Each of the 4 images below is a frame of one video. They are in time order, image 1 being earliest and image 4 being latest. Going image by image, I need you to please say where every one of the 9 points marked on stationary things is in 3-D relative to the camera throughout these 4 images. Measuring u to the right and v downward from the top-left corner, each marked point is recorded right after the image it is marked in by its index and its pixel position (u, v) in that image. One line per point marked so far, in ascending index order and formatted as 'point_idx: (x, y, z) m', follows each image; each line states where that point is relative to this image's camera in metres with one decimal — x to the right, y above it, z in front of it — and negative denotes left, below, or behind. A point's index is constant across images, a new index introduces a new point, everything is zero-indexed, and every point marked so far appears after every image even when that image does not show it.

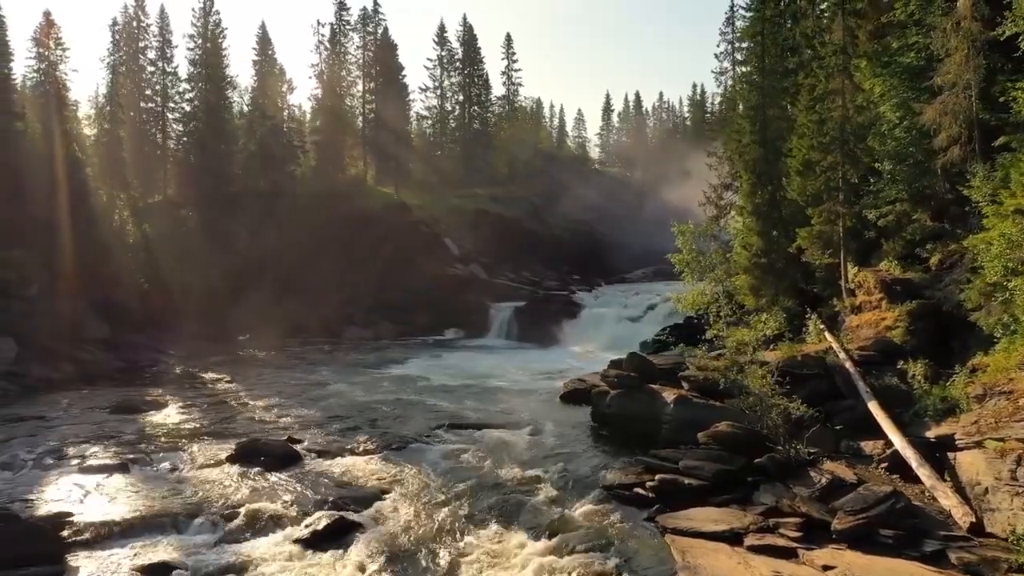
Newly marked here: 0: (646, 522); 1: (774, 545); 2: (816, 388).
0: (+3.0, -5.2, +15.2) m
1: (+5.0, -5.0, +13.1) m
2: (+8.9, -2.9, +19.8) m
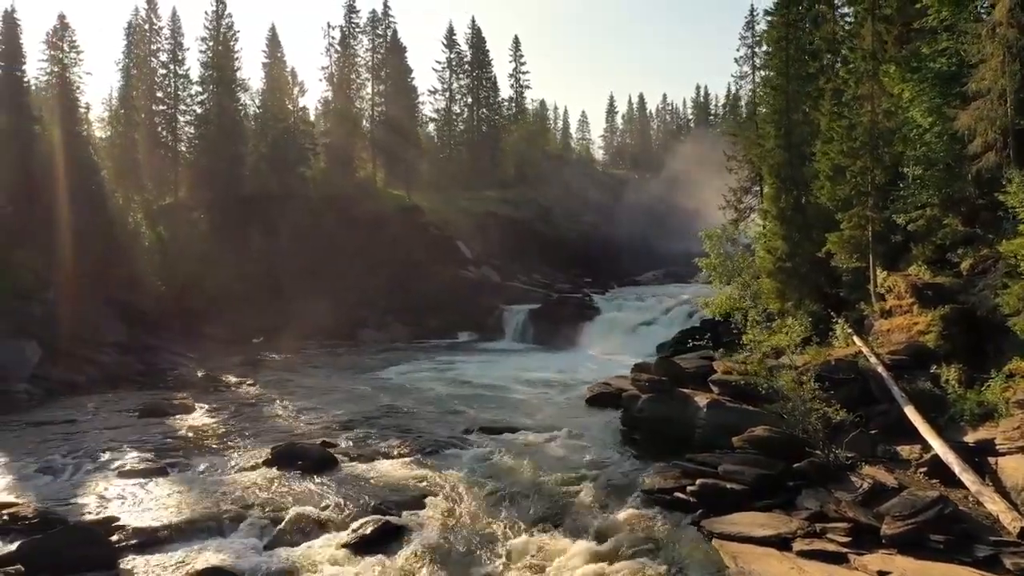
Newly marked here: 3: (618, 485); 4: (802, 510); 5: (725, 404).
0: (+4.0, -5.3, +15.2) m
1: (+6.0, -5.1, +13.2) m
2: (+9.9, -3.0, +19.8) m
3: (+2.8, -5.2, +18.0) m
4: (+6.4, -4.9, +15.1) m
5: (+6.2, -3.4, +19.8) m
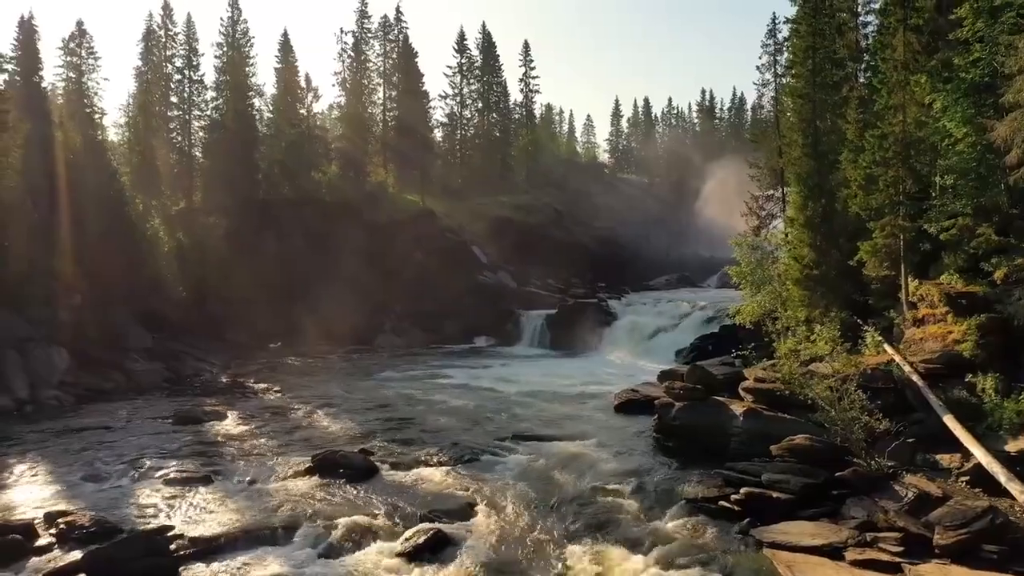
0: (+5.1, -5.6, +15.4) m
1: (+7.2, -5.3, +13.3) m
2: (+11.0, -3.3, +20.0) m
3: (+3.9, -5.5, +18.1) m
4: (+7.6, -5.2, +15.3) m
5: (+7.3, -3.7, +19.9) m
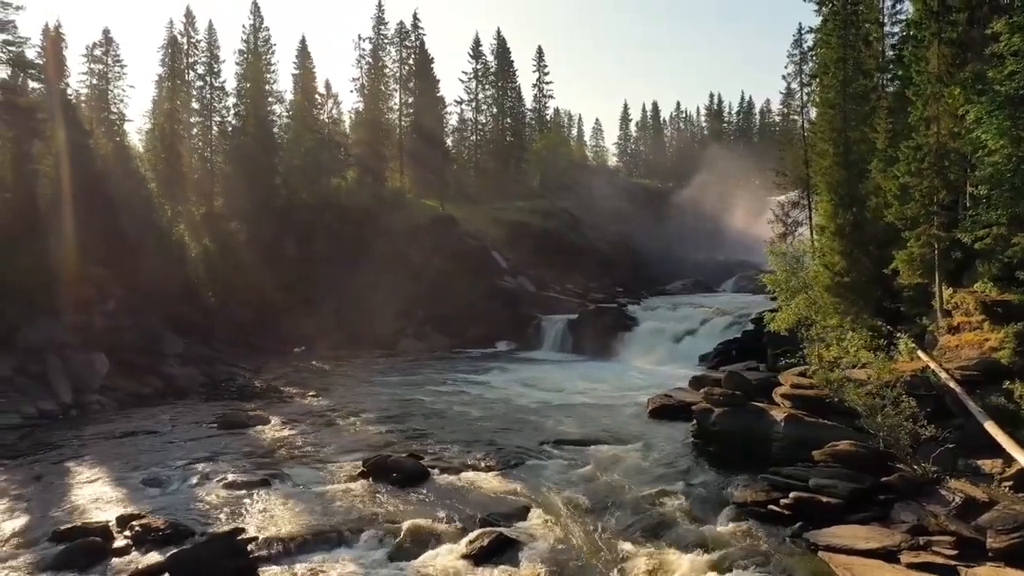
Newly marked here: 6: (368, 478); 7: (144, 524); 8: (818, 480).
0: (+6.5, -5.8, +15.8) m
1: (+8.5, -5.6, +13.8) m
2: (+12.4, -3.6, +20.4) m
3: (+5.3, -5.7, +18.6) m
4: (+8.9, -5.4, +15.7) m
5: (+8.7, -3.9, +20.3) m
6: (-4.1, -5.5, +19.7) m
7: (-8.5, -5.4, +15.7) m
8: (+7.8, -4.9, +17.4) m
